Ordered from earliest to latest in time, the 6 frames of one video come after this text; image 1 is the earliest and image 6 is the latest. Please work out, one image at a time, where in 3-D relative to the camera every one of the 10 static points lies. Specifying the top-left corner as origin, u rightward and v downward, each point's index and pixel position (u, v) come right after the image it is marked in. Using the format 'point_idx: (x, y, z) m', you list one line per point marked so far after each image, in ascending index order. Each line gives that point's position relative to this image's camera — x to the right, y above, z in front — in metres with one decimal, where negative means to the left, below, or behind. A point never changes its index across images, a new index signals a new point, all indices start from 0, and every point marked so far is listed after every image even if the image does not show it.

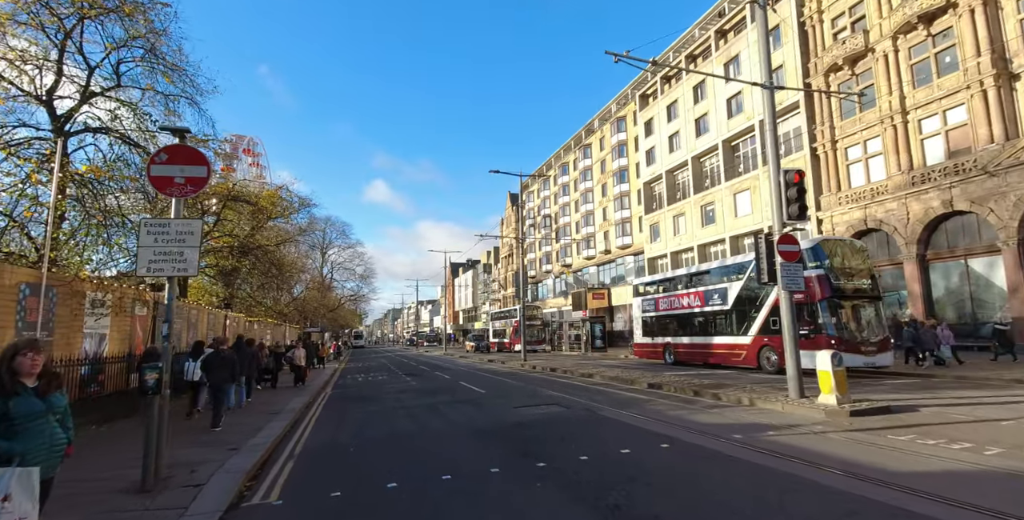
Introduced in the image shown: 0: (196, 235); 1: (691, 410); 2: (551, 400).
0: (-4.0, +0.3, +6.6) m
1: (+3.2, -2.7, +9.5) m
2: (+0.9, -3.0, +11.3) m
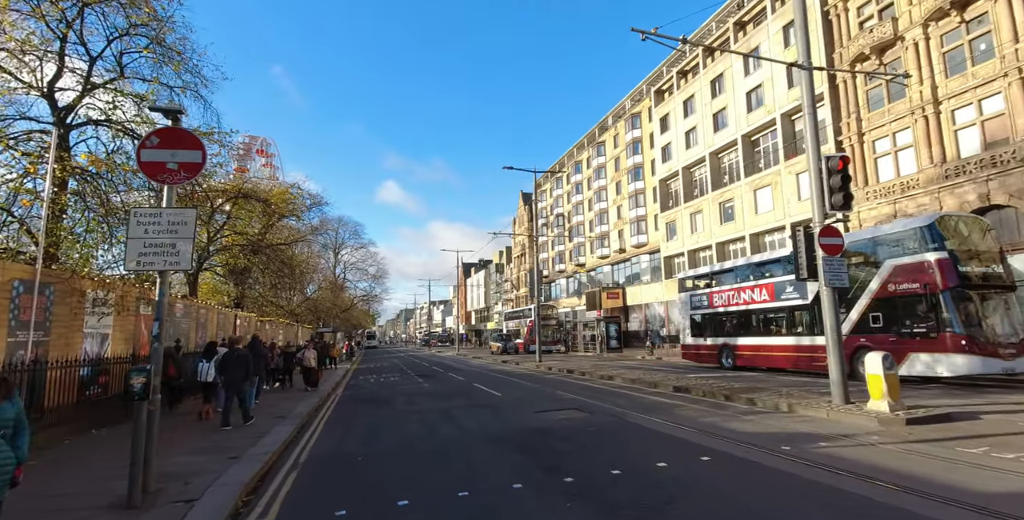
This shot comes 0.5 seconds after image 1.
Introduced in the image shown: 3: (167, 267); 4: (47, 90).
0: (-3.7, +0.4, +6.1) m
1: (+3.5, -2.6, +8.8) m
2: (+1.2, -2.9, +10.6) m
3: (-3.9, -0.1, +5.9) m
4: (-10.7, +3.9, +12.2) m
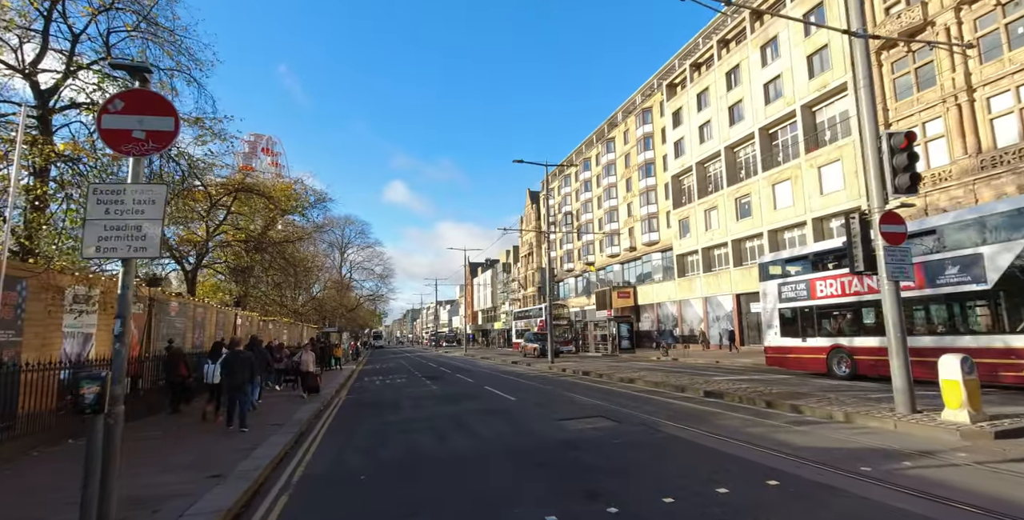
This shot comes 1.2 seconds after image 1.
0: (-3.4, +0.5, +5.1) m
1: (+3.9, -2.5, +7.8) m
2: (+1.6, -2.8, +9.6) m
3: (-3.6, +0.1, +5.0) m
4: (-10.4, +4.0, +11.3) m
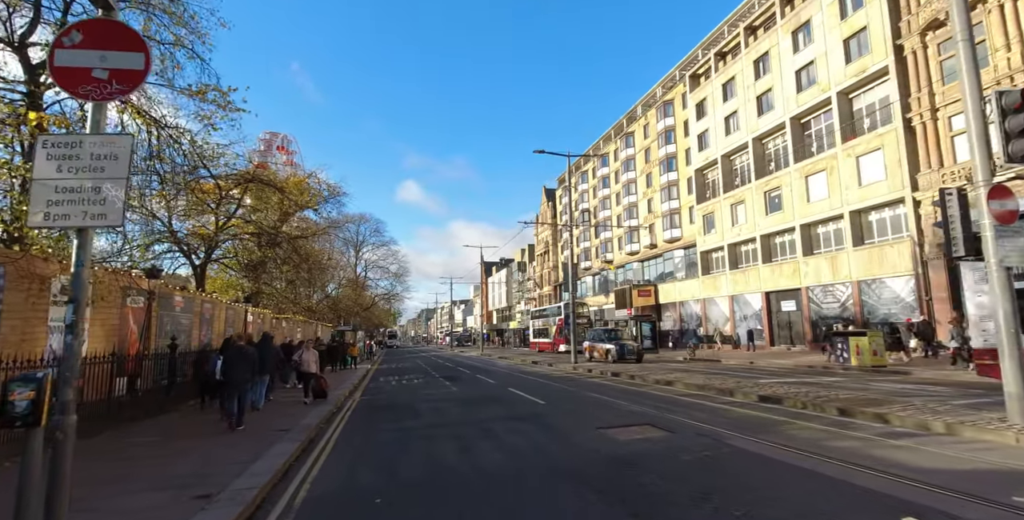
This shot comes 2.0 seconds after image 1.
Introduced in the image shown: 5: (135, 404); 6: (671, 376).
0: (-3.0, +0.8, +4.1) m
1: (+4.4, -2.2, +6.5) m
2: (+2.1, -2.5, +8.4) m
3: (-3.2, +0.3, +3.9) m
4: (-9.8, +4.2, +10.5) m
5: (-7.9, -3.0, +11.1) m
6: (+4.5, -3.3, +15.1) m
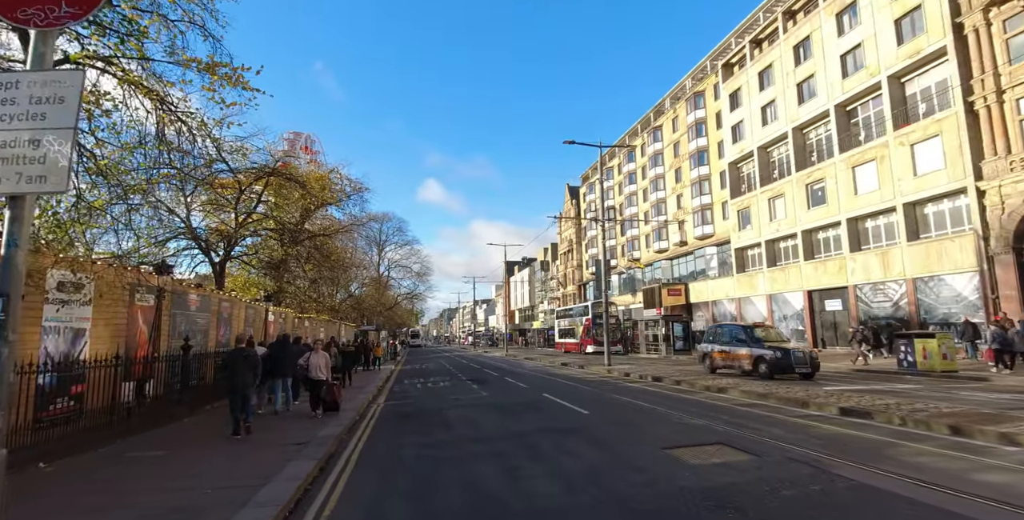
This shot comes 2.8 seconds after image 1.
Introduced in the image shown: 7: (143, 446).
0: (-2.5, +0.9, +3.0) m
1: (+4.9, -2.1, +5.2) m
2: (+2.8, -2.4, +7.2) m
3: (-2.7, +0.4, +2.9) m
4: (-9.0, +4.3, +9.7) m
5: (-7.1, -2.9, +10.2) m
6: (+5.4, -3.1, +13.7) m
7: (-5.8, -2.9, +8.3) m
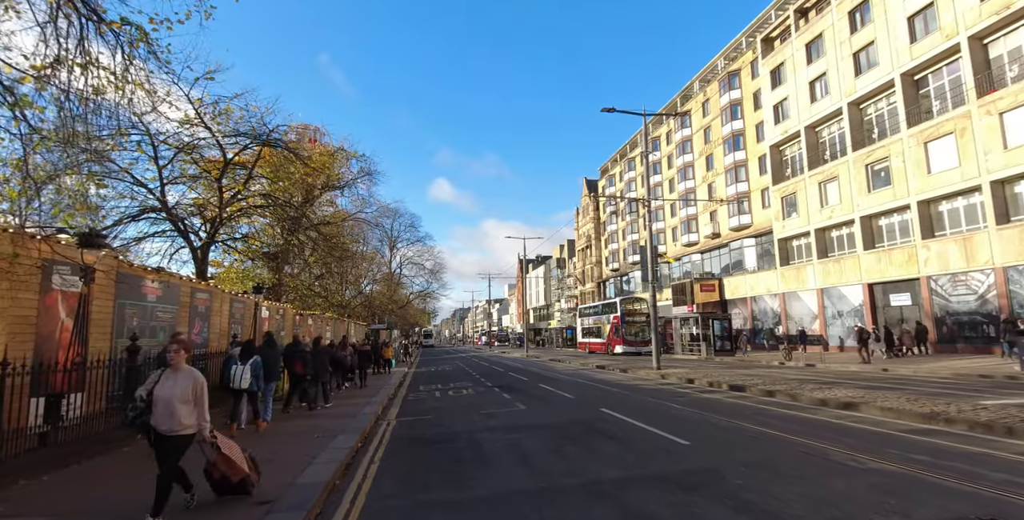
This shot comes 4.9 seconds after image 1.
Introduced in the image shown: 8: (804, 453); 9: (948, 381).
0: (-1.8, +1.3, 0.0) m
1: (+5.7, -1.6, +2.0) m
2: (+3.6, -1.9, +4.1) m
3: (-2.0, +0.9, -0.1) m
4: (-8.2, +4.8, +6.8) m
5: (-6.2, -2.5, +7.3) m
6: (+6.4, -2.6, +10.6) m
7: (-4.9, -2.5, +5.4) m
8: (+3.3, -2.2, +6.2) m
9: (+11.8, -3.3, +14.2) m
